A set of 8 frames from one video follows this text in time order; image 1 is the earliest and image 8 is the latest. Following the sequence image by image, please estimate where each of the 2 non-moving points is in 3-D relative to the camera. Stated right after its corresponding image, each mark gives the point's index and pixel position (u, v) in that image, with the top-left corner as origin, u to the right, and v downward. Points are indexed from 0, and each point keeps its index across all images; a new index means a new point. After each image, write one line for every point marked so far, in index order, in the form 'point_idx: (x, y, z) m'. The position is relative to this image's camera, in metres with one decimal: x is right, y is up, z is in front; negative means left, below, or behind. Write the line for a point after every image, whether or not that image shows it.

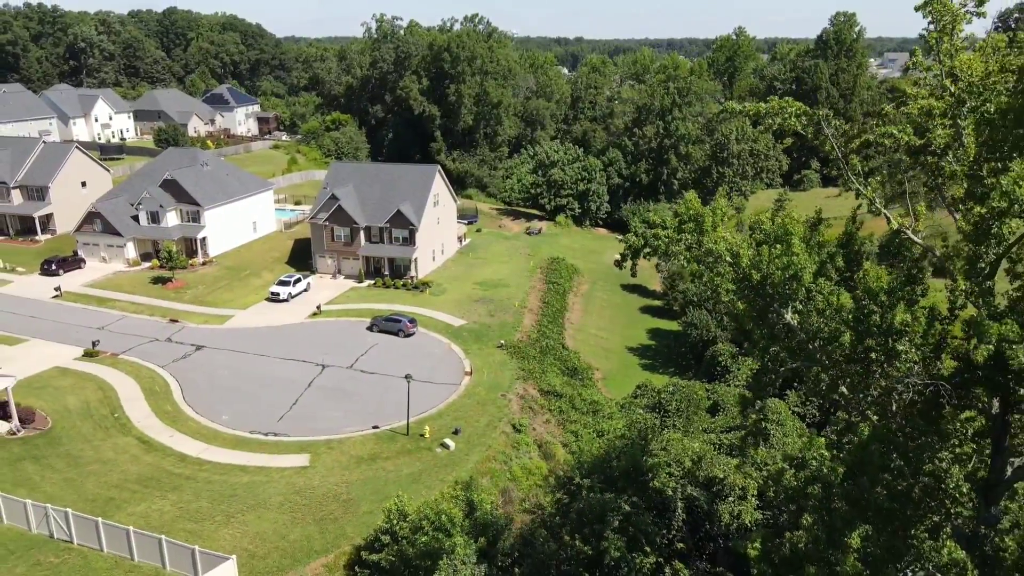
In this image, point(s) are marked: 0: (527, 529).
0: (+0.4, -5.7, +17.5) m
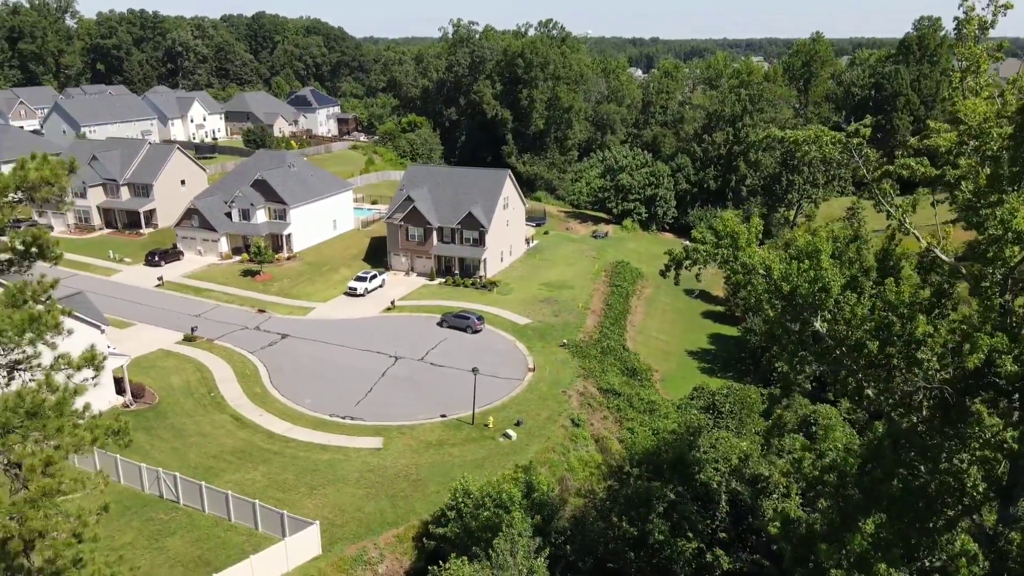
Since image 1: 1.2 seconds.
0: (+1.8, -5.8, +19.1) m
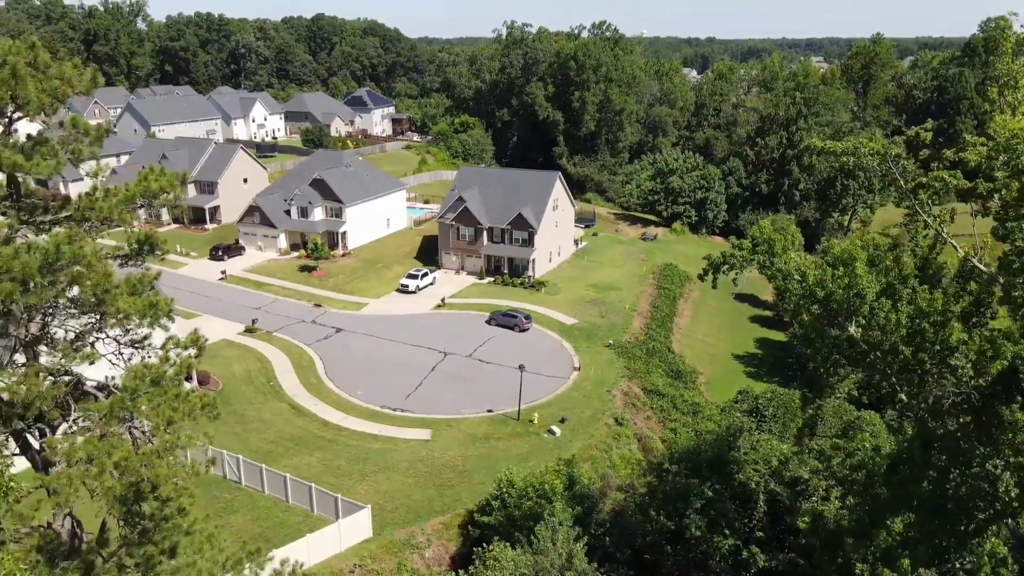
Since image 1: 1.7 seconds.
0: (+2.9, -5.8, +19.8) m
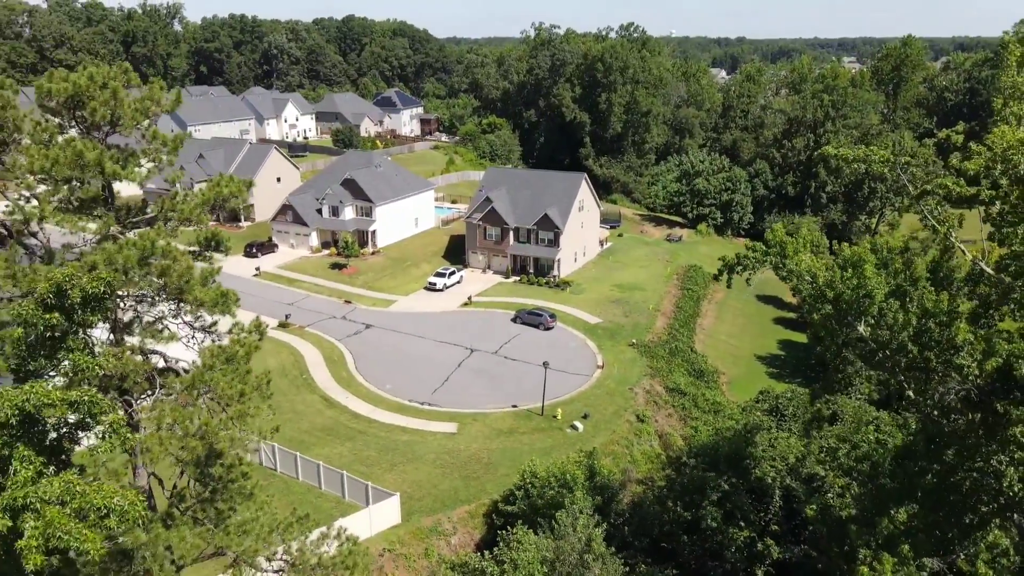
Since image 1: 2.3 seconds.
0: (+3.5, -5.8, +20.5) m
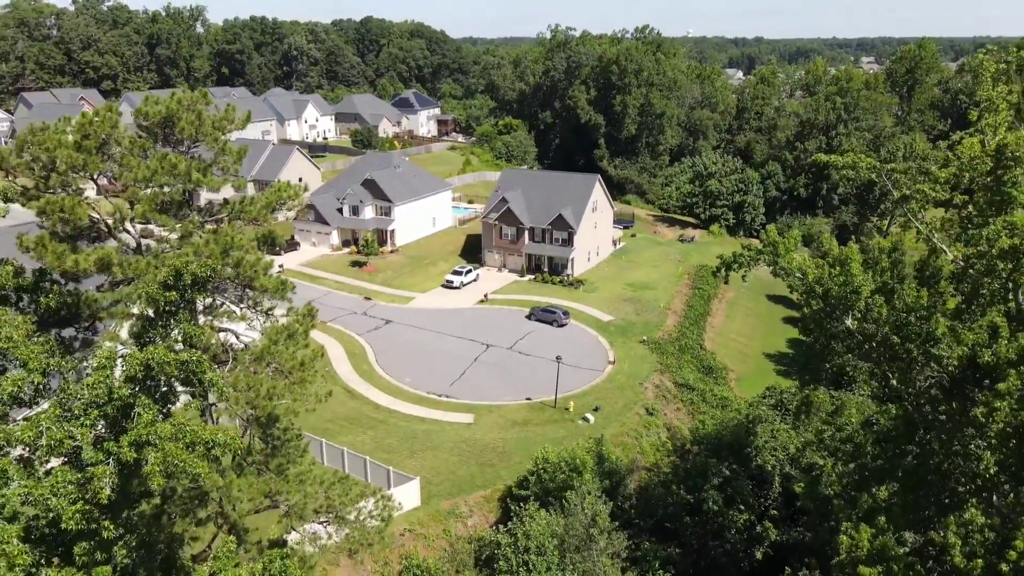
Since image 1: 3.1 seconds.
0: (+3.9, -5.7, +21.7) m
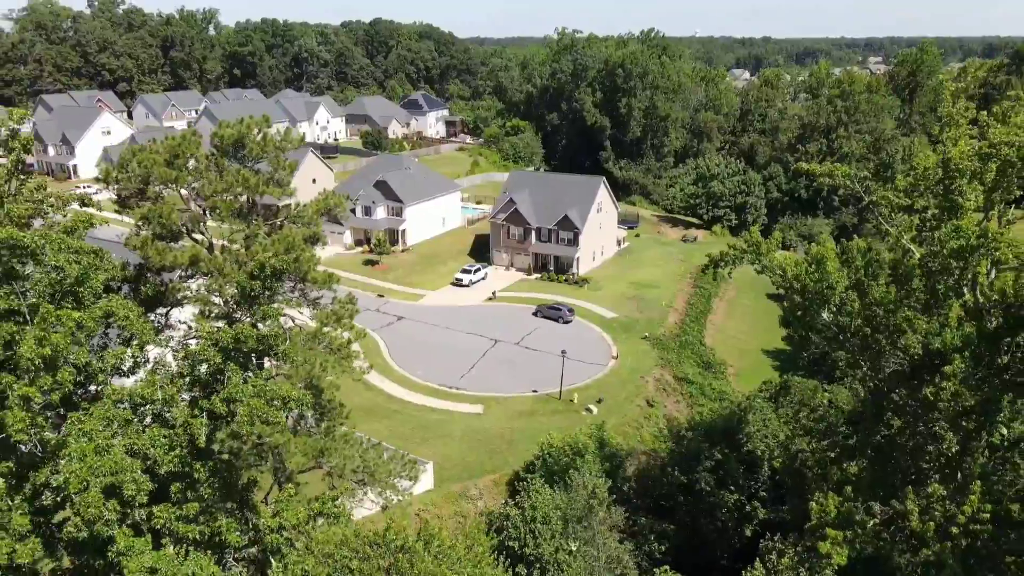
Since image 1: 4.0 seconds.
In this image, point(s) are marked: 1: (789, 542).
0: (+4.1, -5.6, +23.3) m
1: (+5.8, -5.3, +15.5) m
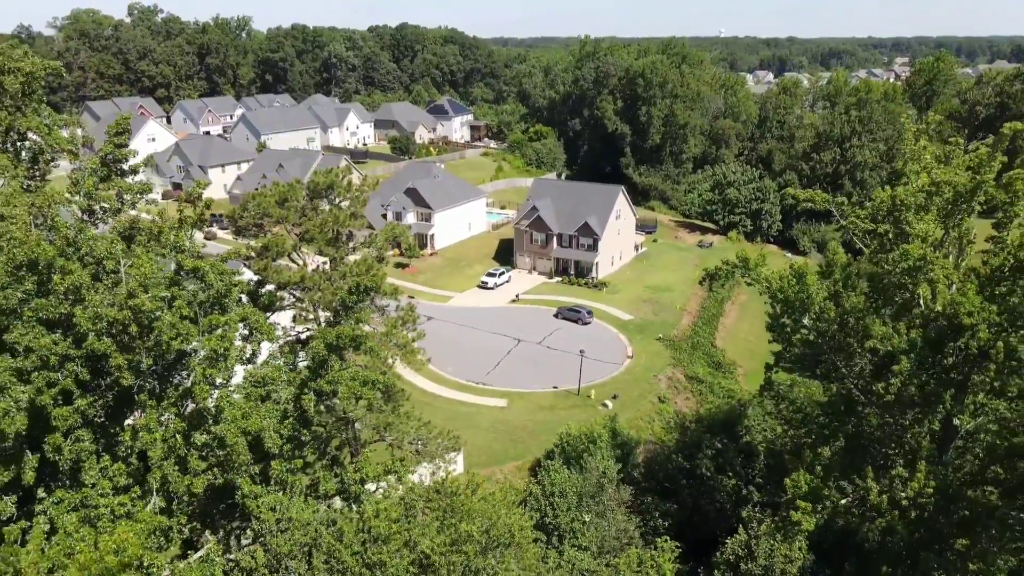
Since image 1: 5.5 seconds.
0: (+4.9, -5.9, +26.0) m
1: (+6.3, -5.6, +18.2) m
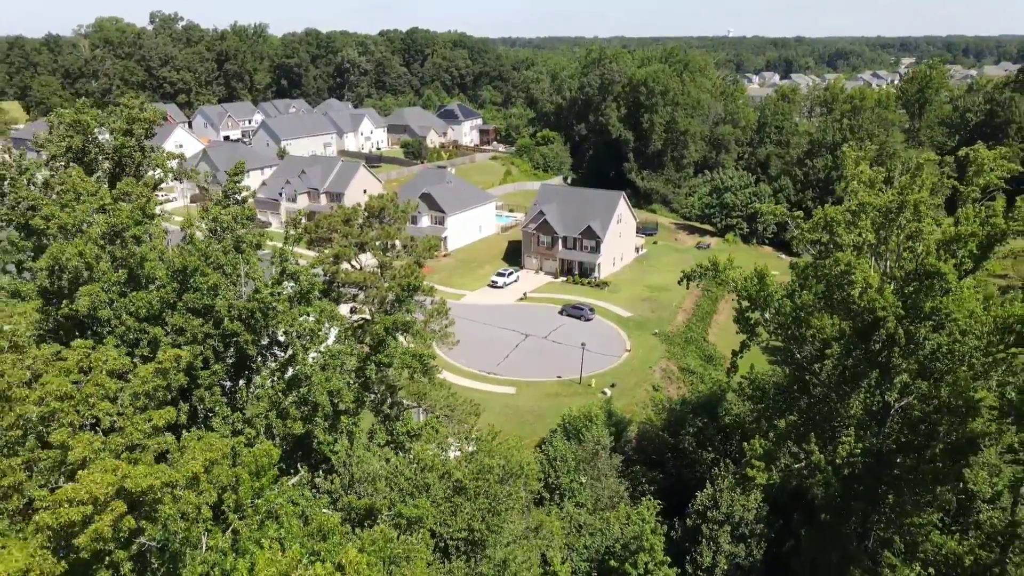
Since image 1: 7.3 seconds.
0: (+5.3, -5.8, +29.8) m
1: (+6.6, -5.6, +21.9) m
